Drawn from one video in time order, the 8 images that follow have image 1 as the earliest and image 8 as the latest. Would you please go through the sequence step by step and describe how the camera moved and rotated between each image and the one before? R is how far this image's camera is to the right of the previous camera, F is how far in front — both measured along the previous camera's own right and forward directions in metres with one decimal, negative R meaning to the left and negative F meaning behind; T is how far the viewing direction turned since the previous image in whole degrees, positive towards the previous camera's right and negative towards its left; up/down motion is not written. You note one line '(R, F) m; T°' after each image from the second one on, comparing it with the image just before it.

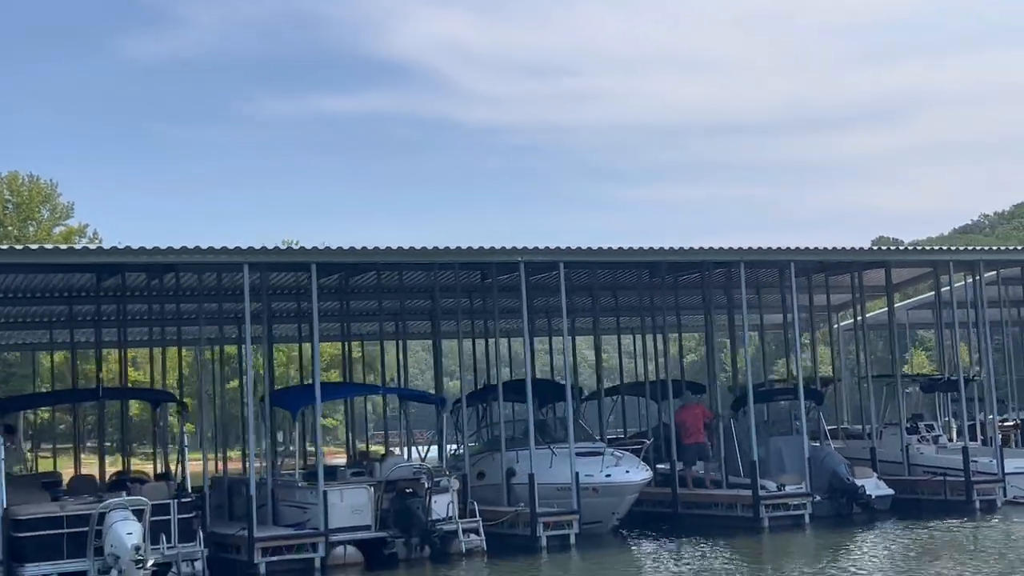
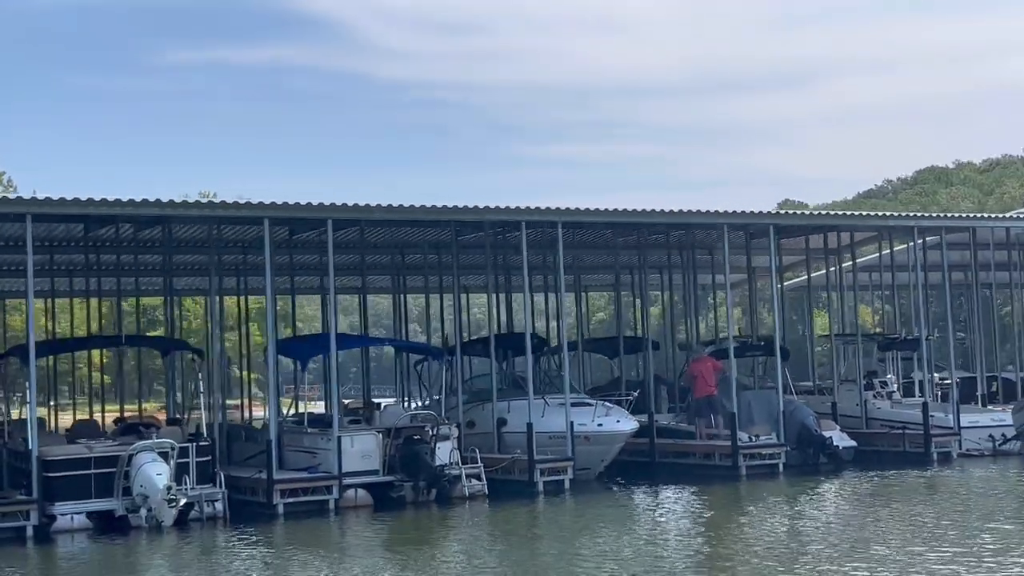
(-1.0, -0.7) m; +4°
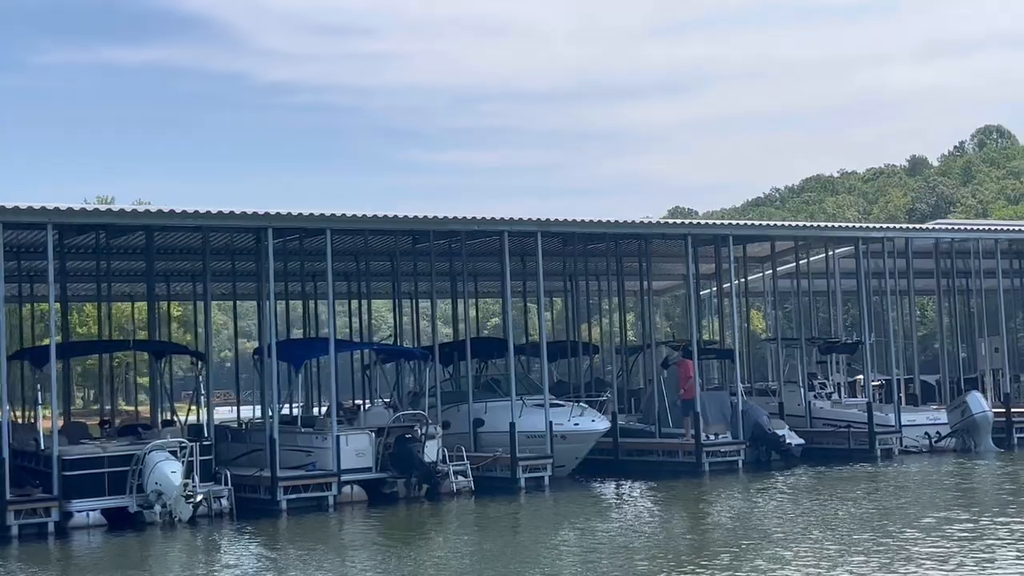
(-1.1, -0.9) m; +4°
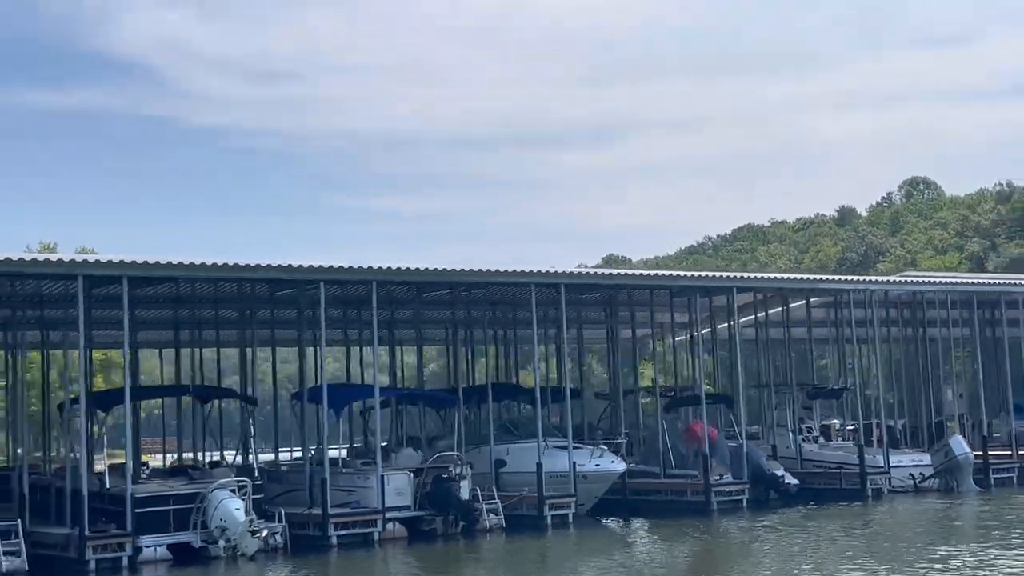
(-1.2, -1.1) m; +3°
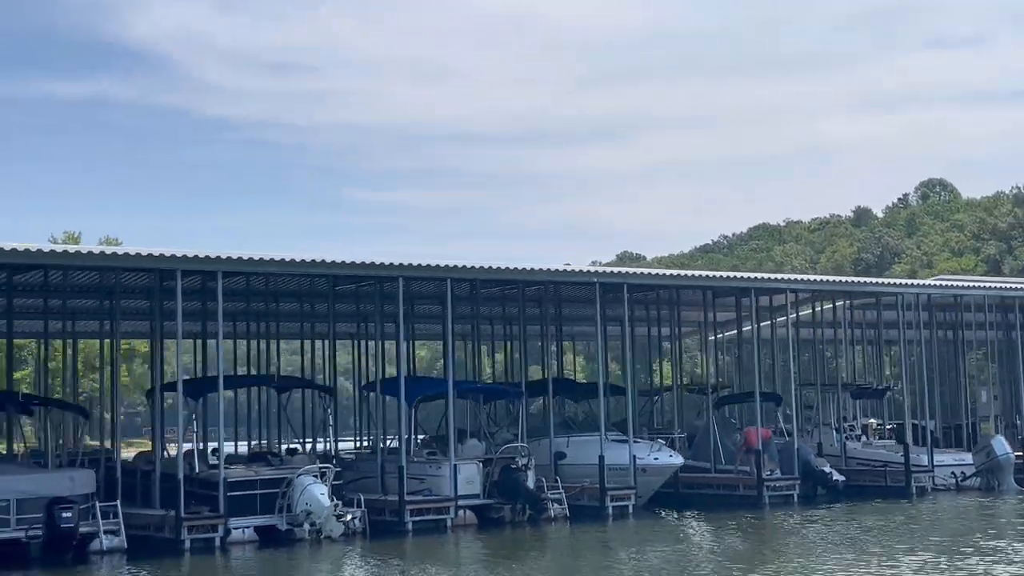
(-0.7, -0.7) m; -1°
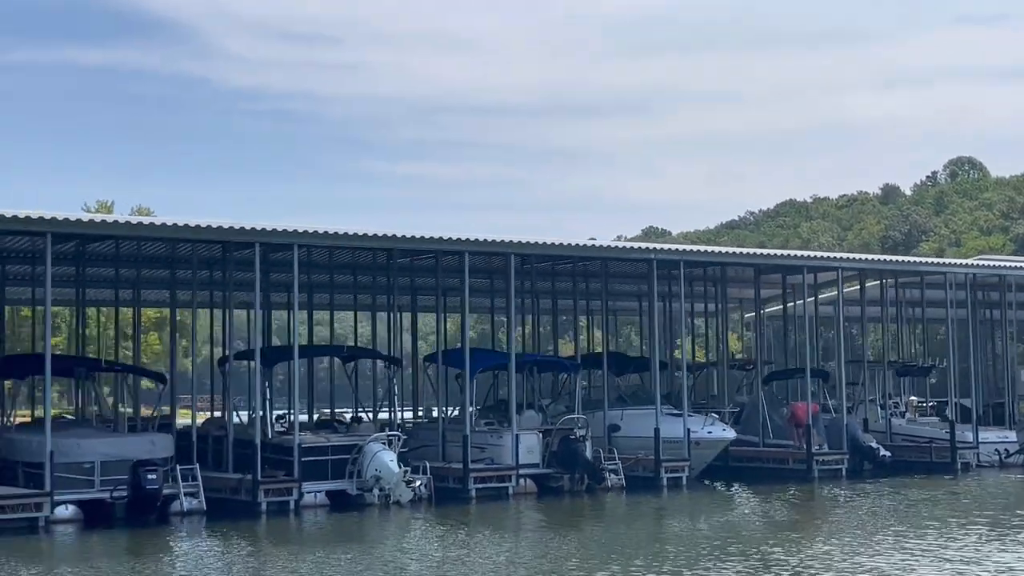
(-0.5, -0.5) m; -1°
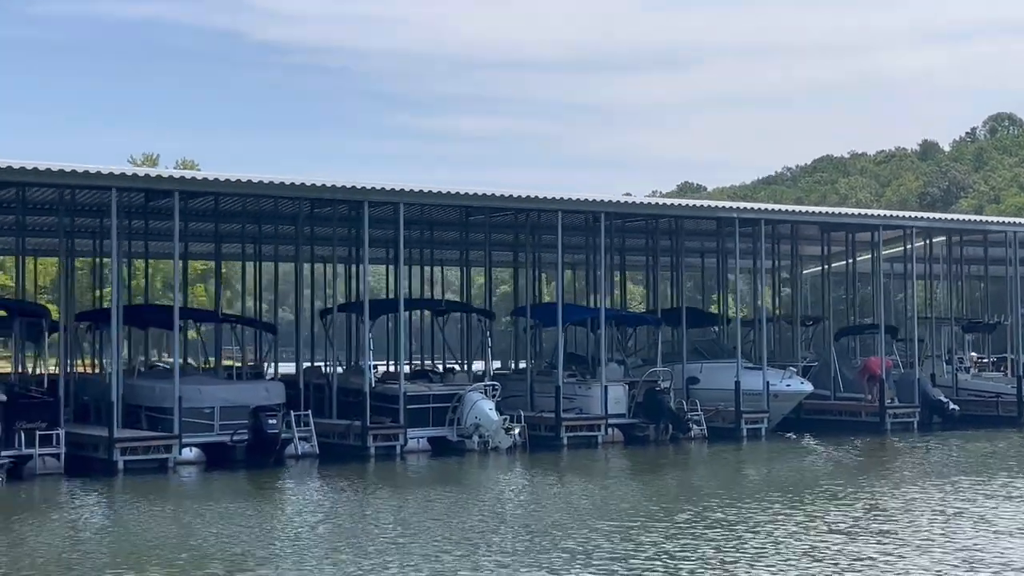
(-0.7, -0.8) m; -1°
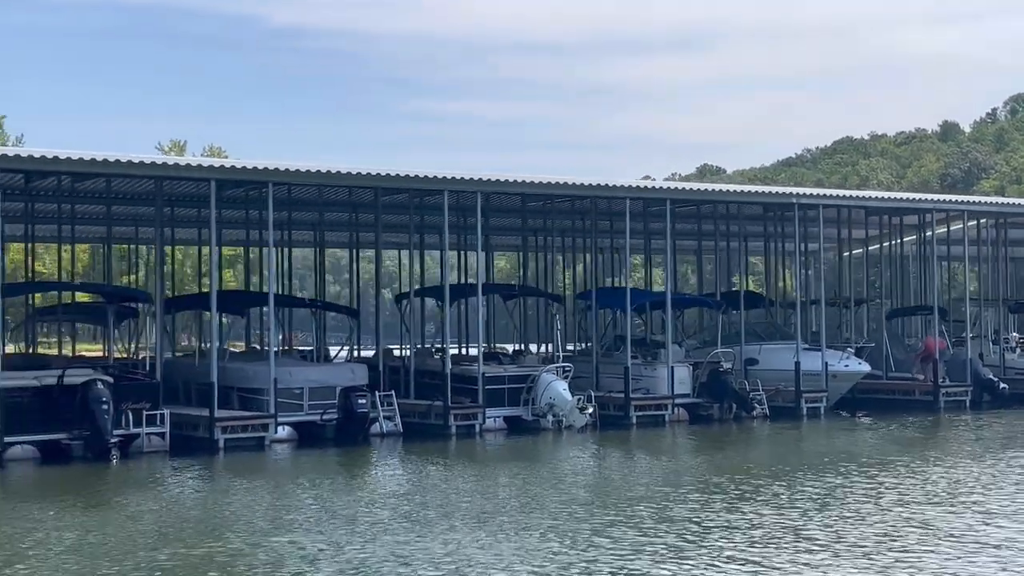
(-0.7, -0.7) m; -1°
